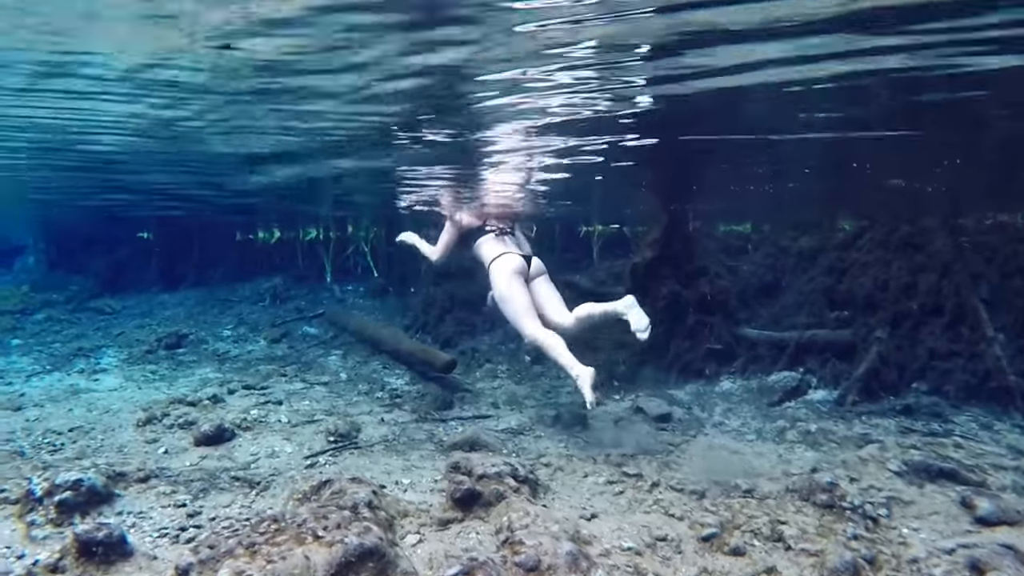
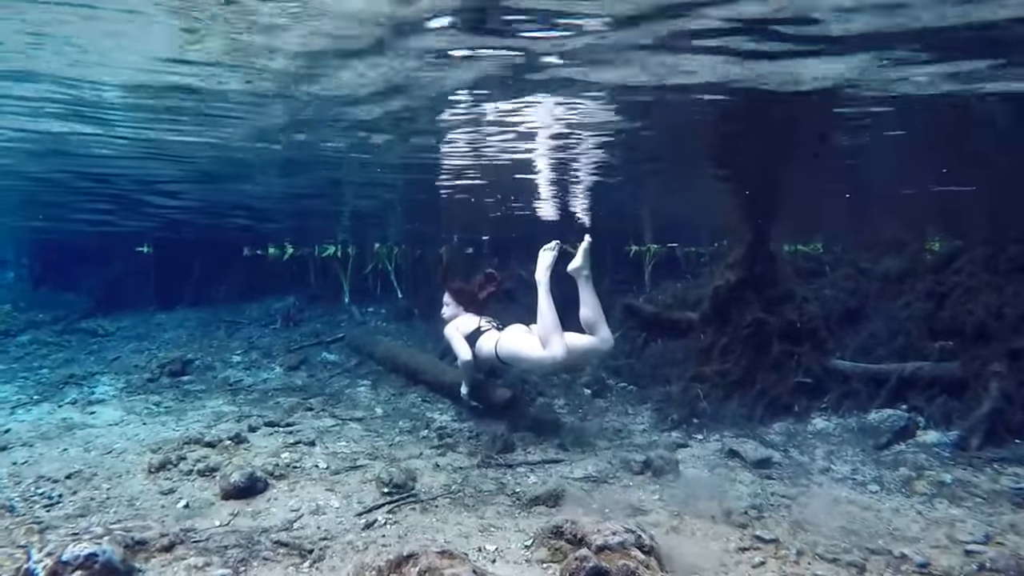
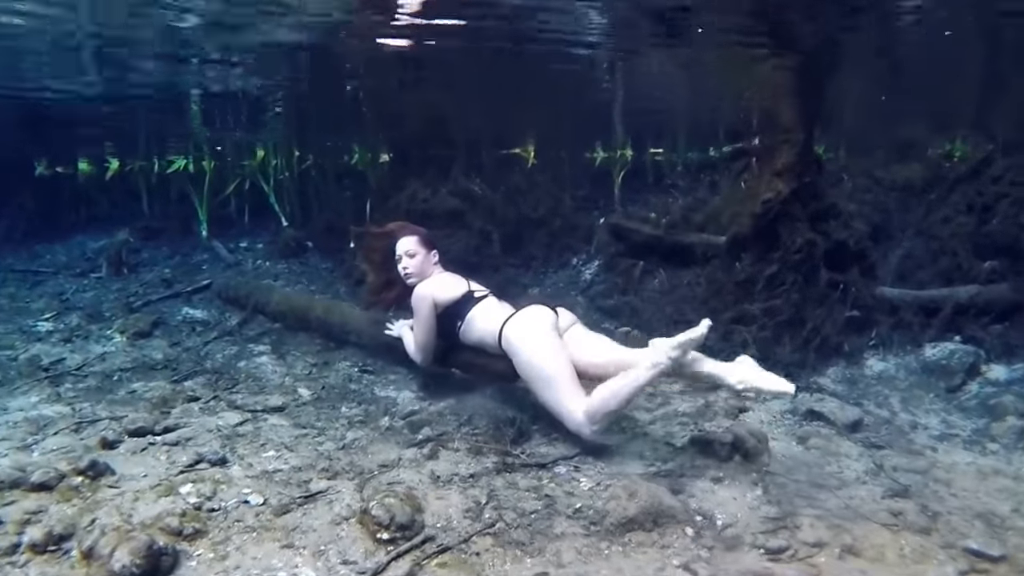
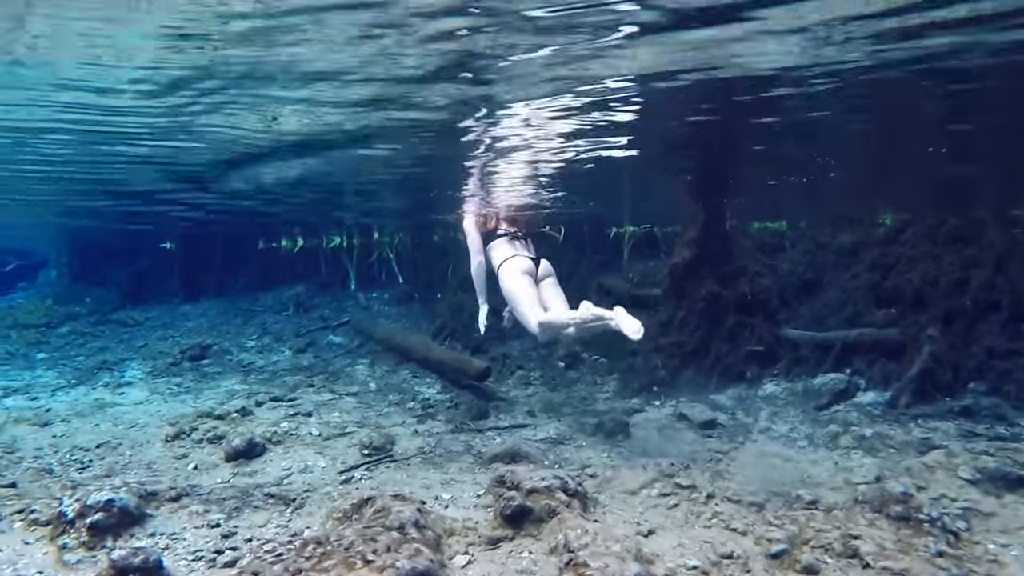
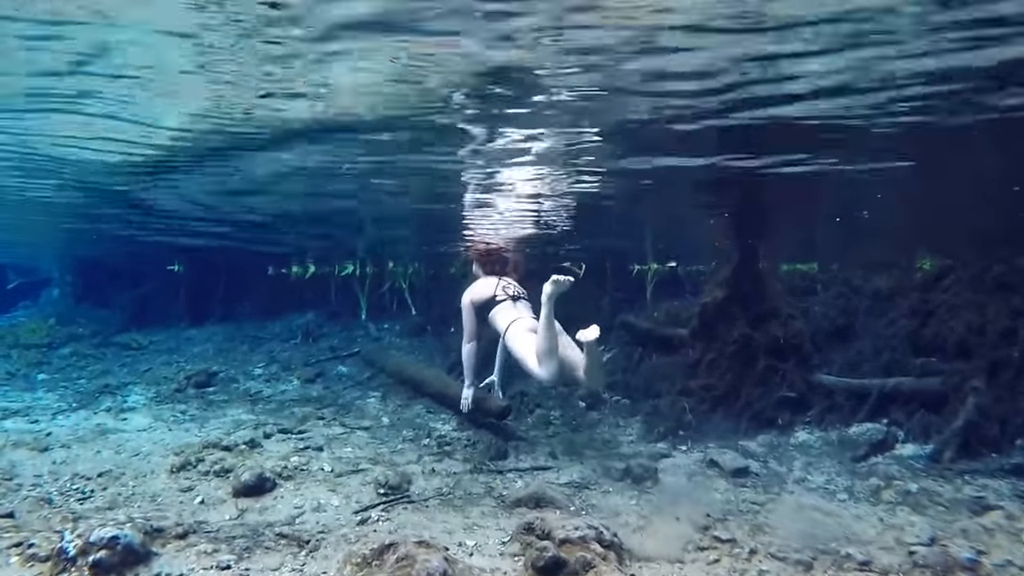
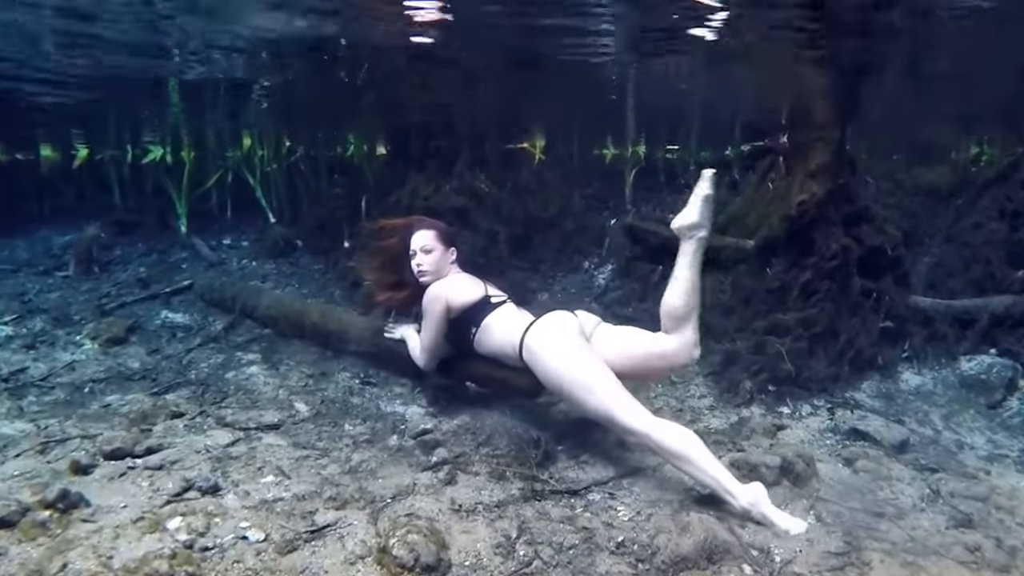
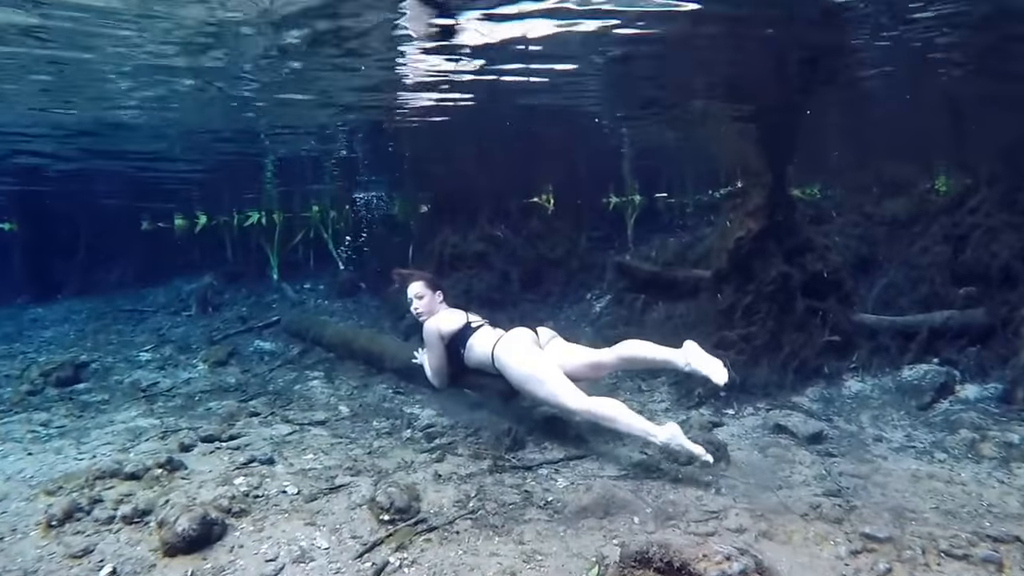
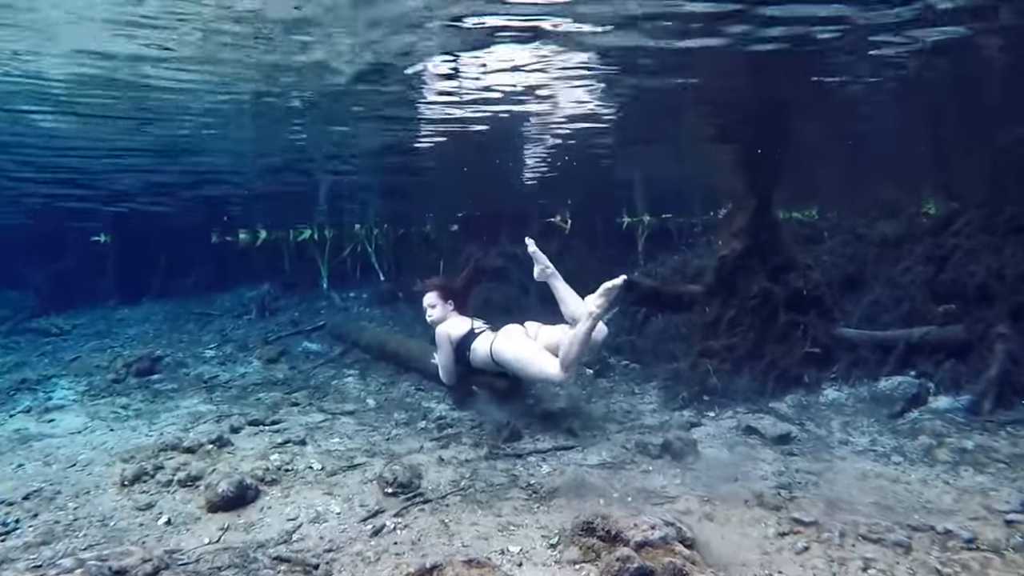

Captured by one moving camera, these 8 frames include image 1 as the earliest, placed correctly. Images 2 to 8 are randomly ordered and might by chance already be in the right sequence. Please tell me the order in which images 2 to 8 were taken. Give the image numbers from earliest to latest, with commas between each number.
4, 5, 2, 8, 7, 3, 6
